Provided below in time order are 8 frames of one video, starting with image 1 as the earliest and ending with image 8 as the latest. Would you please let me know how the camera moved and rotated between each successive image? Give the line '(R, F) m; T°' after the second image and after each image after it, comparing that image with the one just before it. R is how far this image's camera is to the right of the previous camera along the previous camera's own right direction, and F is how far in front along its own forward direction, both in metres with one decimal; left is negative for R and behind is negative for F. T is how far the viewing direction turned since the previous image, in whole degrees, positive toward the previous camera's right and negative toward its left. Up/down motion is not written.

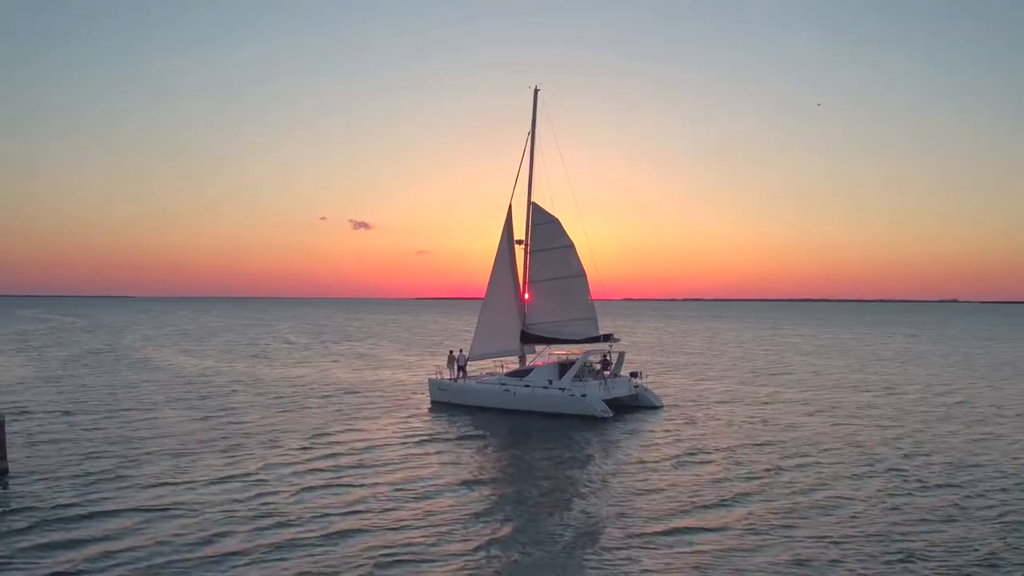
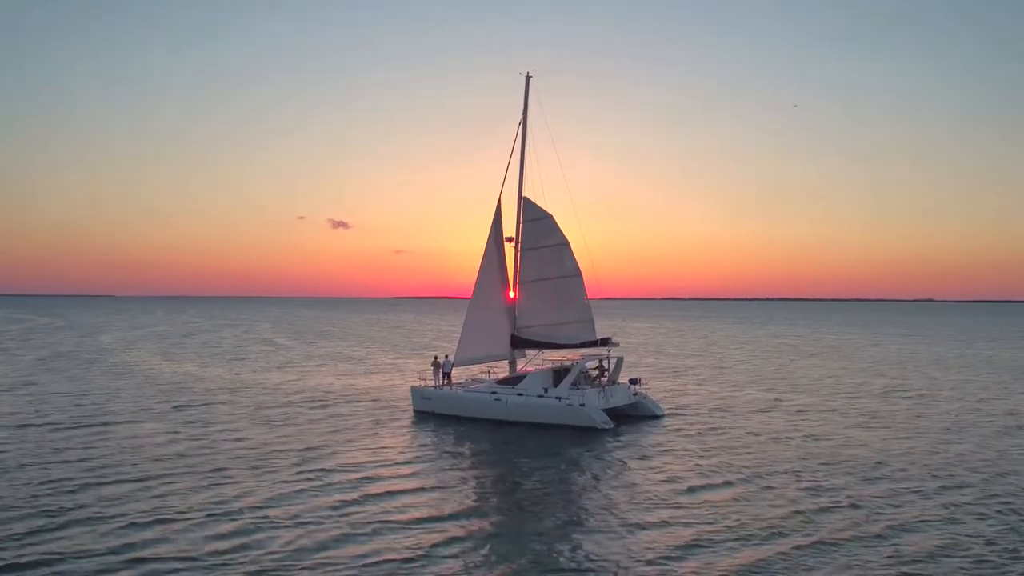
(-0.4, +2.3) m; +1°
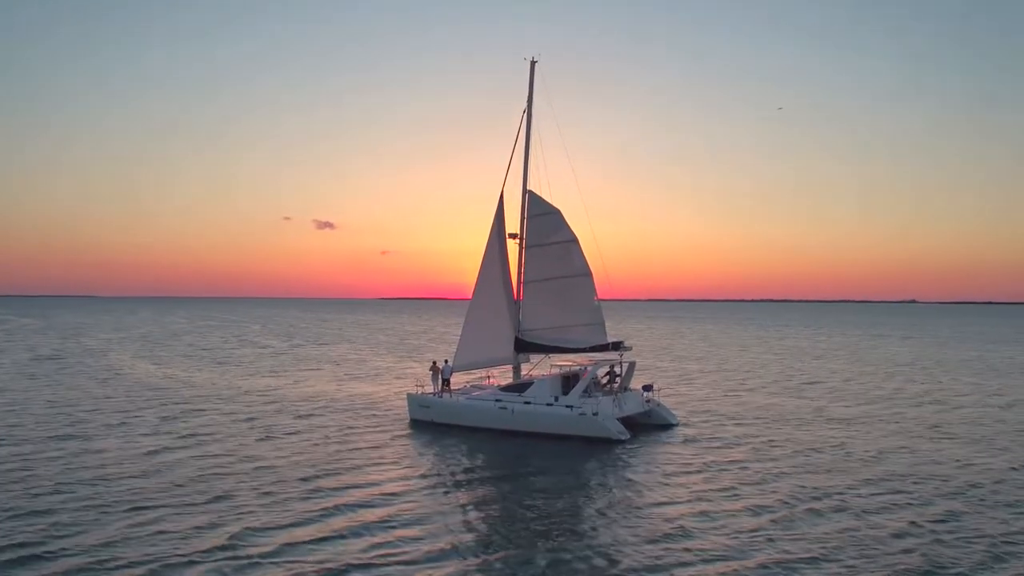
(-0.7, +2.2) m; +1°
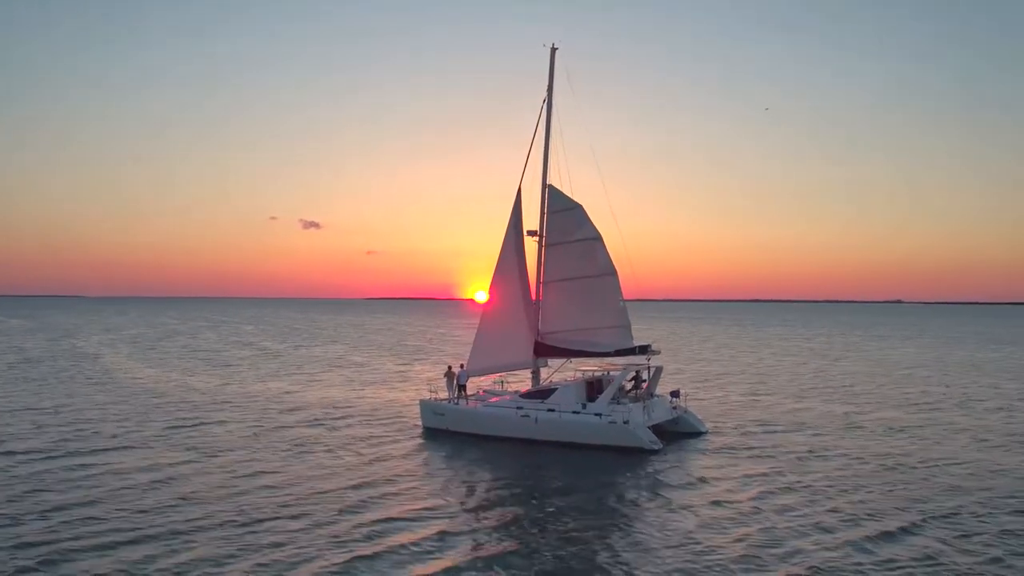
(-1.0, +1.7) m; +1°
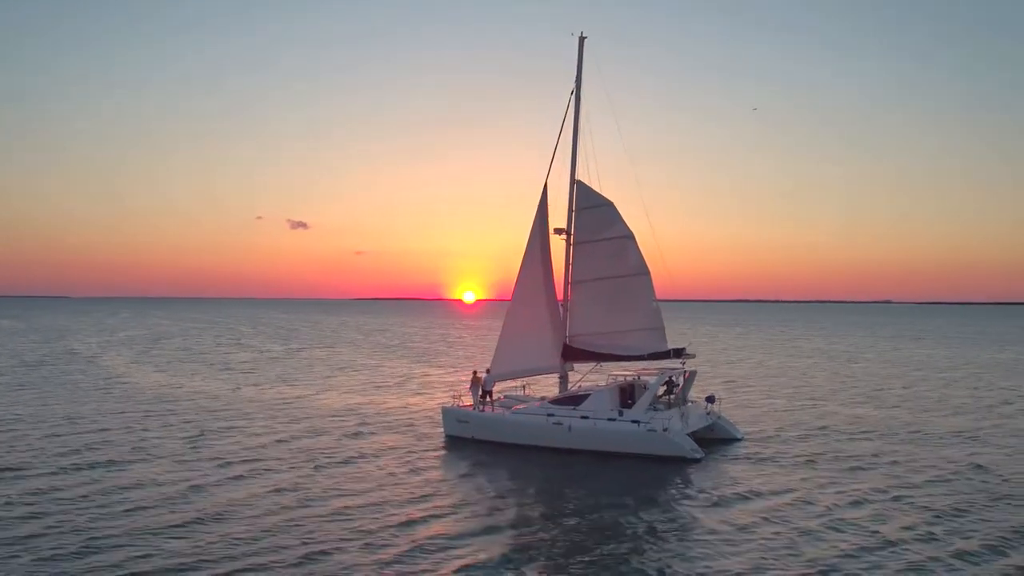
(-1.2, +1.3) m; 0°
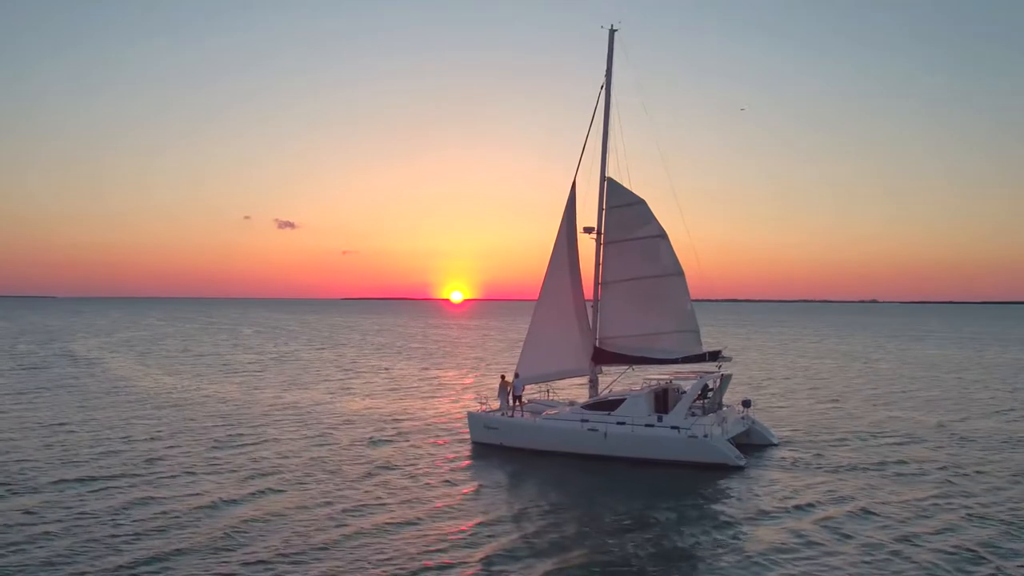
(-1.3, +0.9) m; +1°
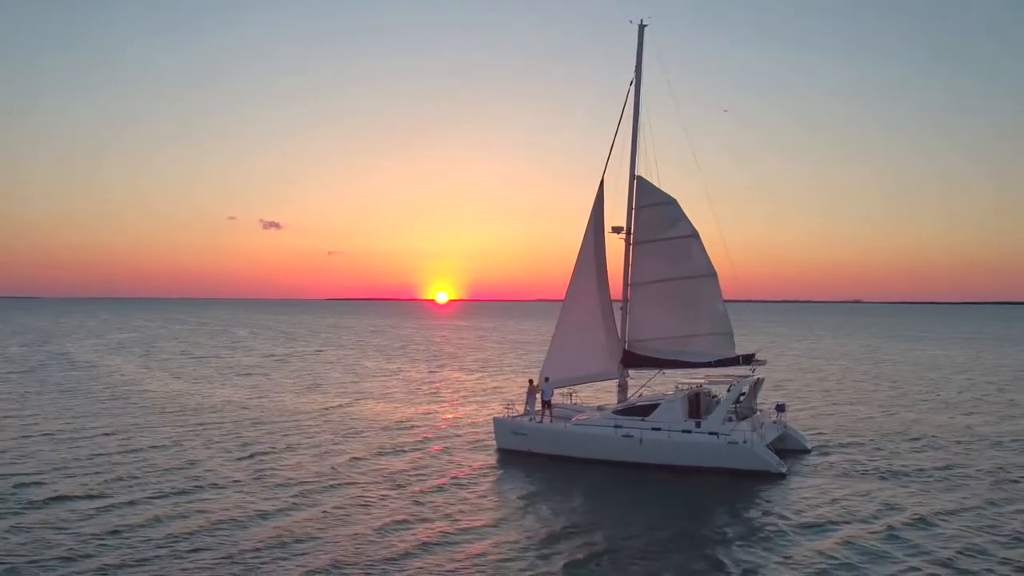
(-1.2, +0.7) m; +1°
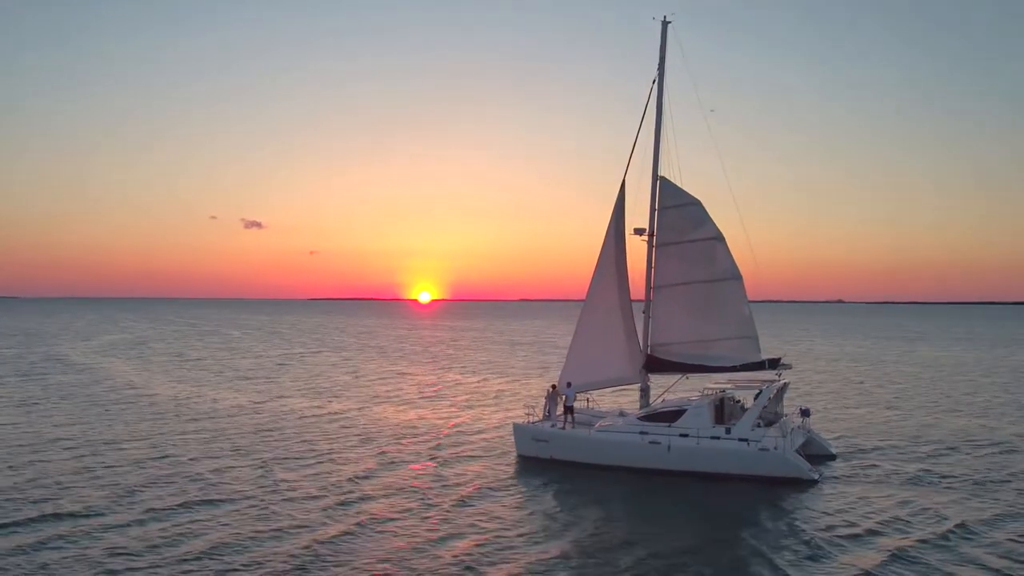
(-1.0, +0.5) m; +1°
